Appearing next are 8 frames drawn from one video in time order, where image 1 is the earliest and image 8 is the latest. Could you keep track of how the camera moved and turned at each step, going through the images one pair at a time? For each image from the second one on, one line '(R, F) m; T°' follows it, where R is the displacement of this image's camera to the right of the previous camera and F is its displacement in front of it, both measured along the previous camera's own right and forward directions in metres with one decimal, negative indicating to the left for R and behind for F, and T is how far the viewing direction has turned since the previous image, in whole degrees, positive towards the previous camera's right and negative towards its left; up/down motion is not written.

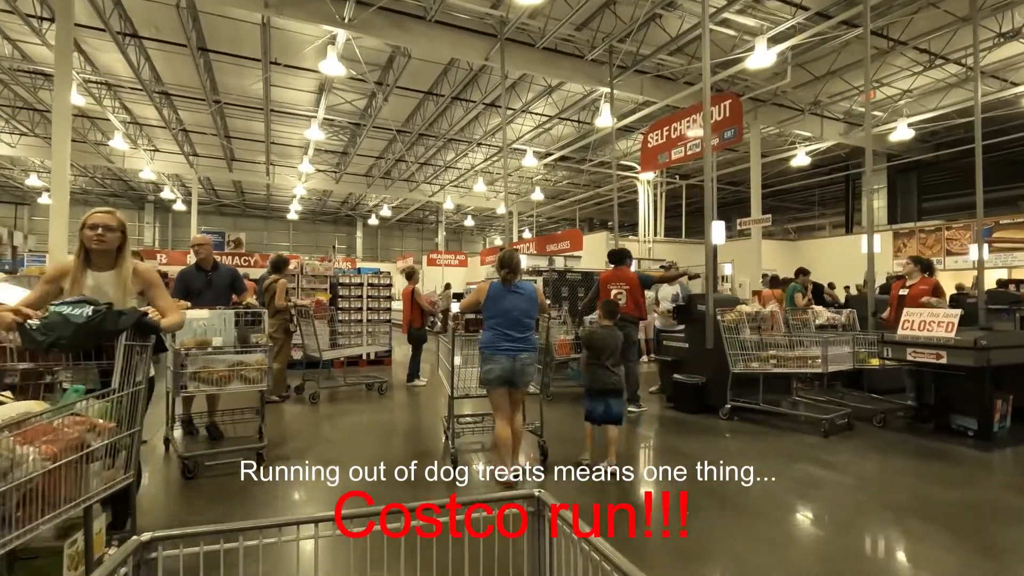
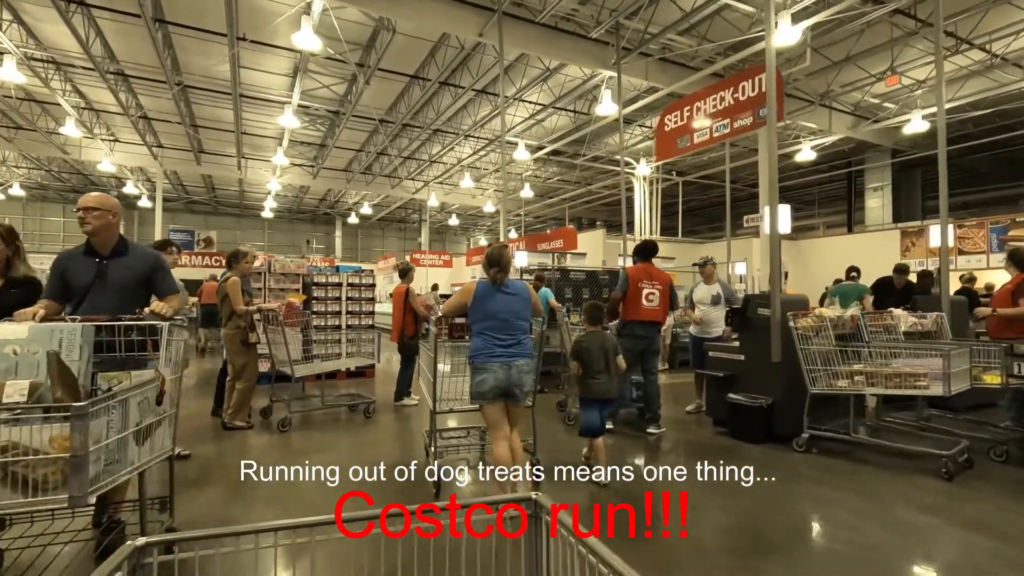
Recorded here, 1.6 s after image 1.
(-0.3, +0.9) m; +2°
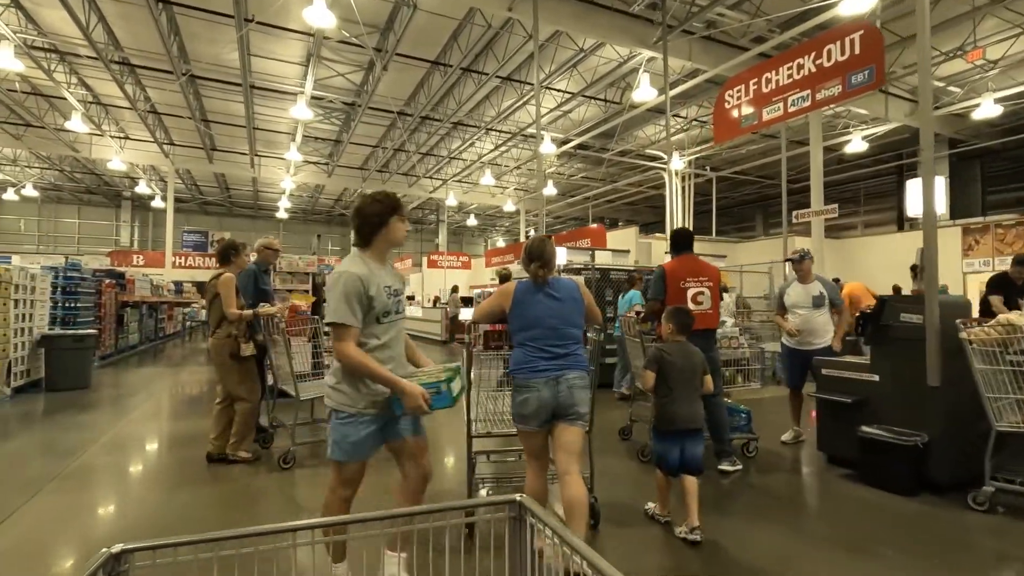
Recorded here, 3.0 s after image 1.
(-0.3, +0.9) m; -2°
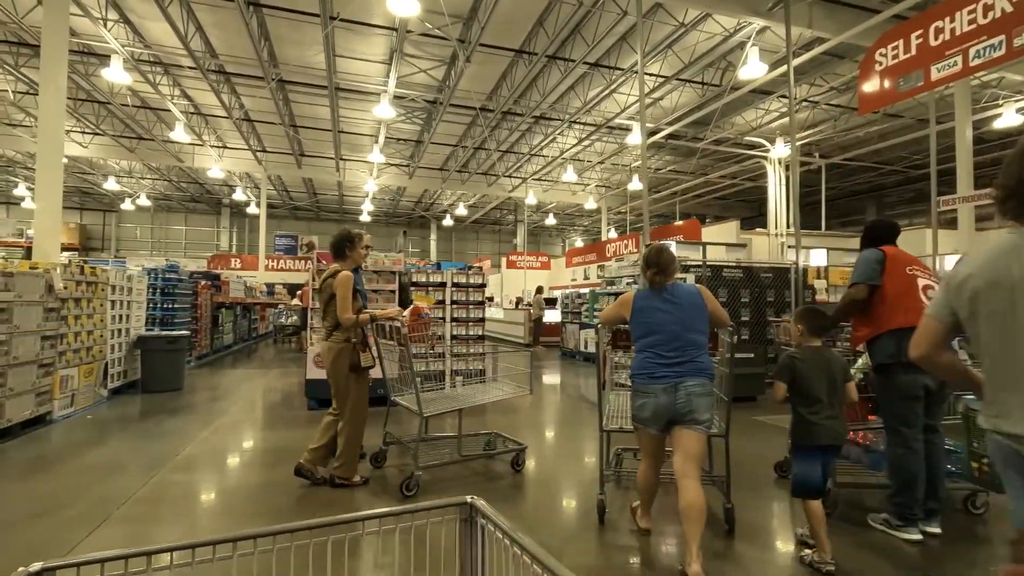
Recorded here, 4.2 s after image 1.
(-0.3, +0.6) m; -8°
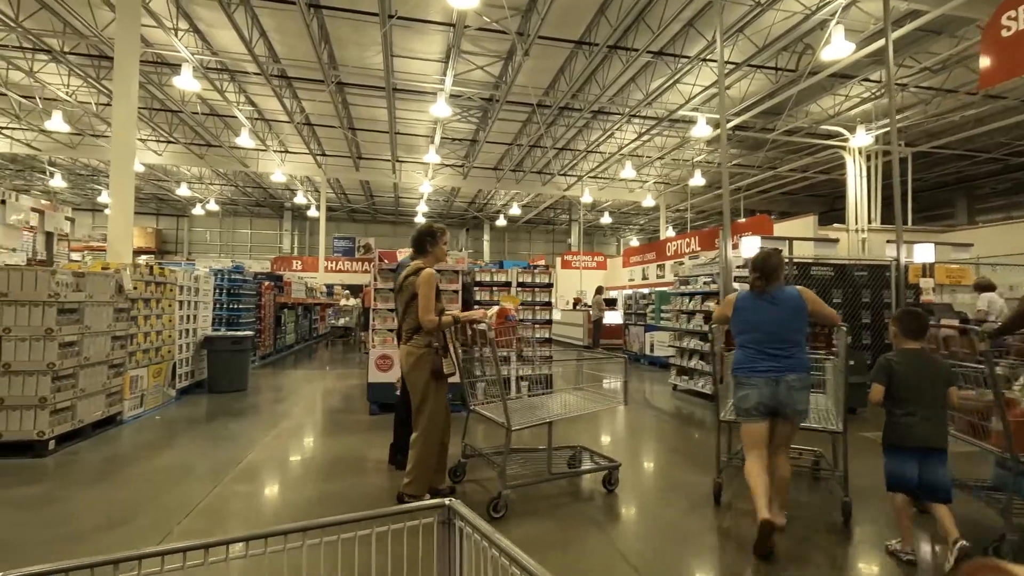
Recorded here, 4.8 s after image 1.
(-0.2, +0.3) m; -5°
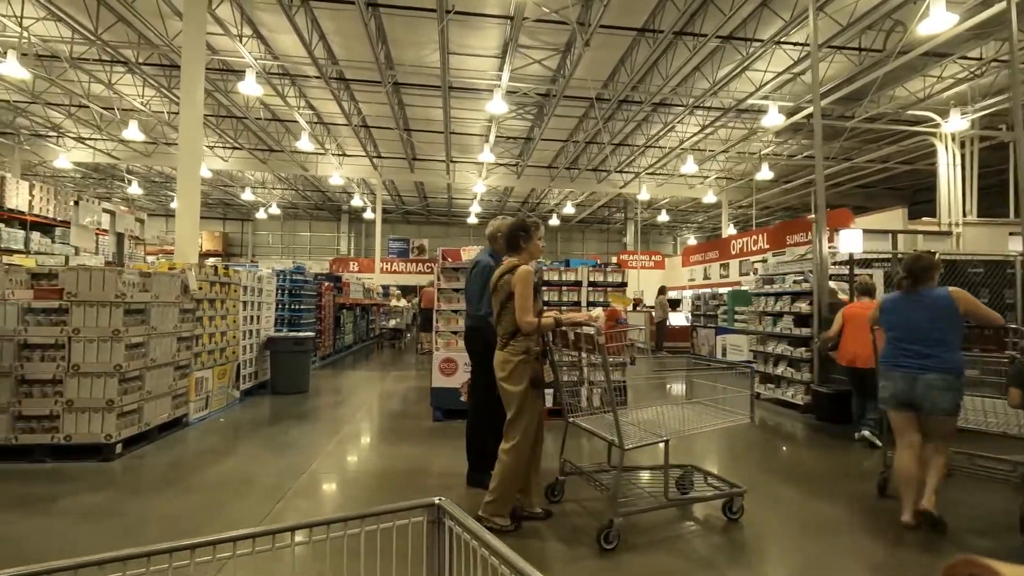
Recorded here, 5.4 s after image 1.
(-0.2, +0.3) m; -5°
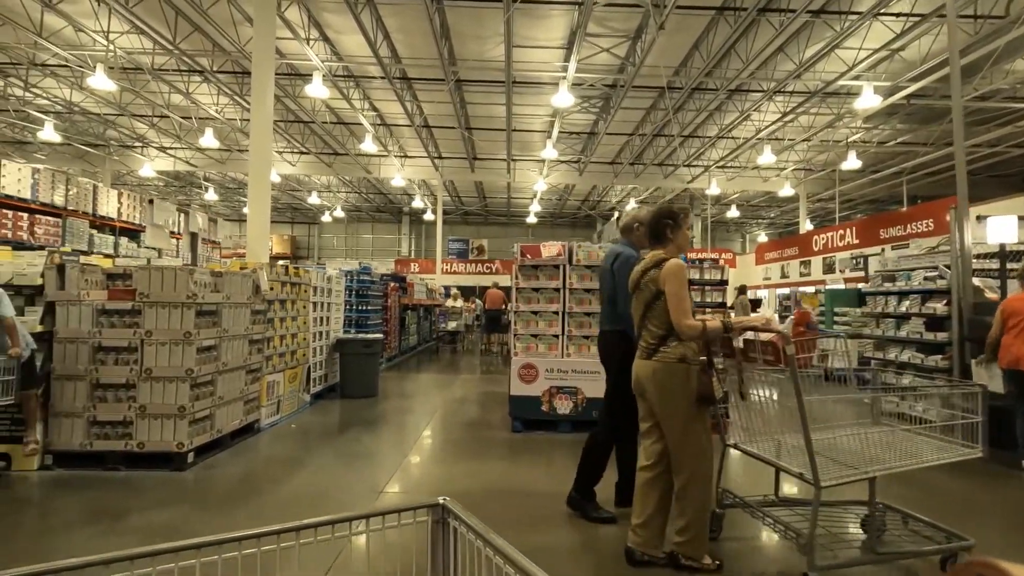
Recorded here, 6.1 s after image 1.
(-0.2, +0.4) m; -6°
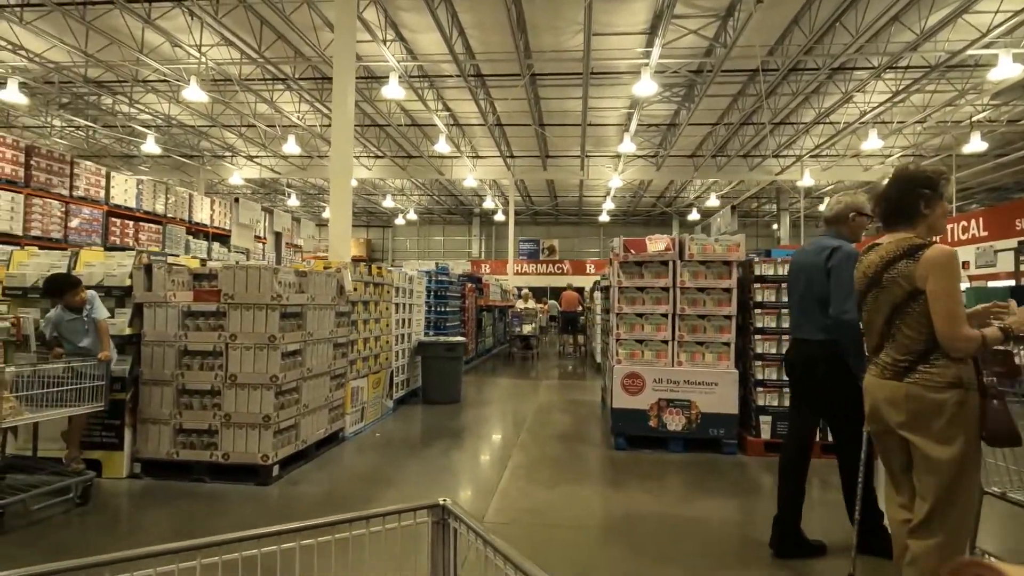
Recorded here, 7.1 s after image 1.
(-0.2, +0.4) m; -7°
